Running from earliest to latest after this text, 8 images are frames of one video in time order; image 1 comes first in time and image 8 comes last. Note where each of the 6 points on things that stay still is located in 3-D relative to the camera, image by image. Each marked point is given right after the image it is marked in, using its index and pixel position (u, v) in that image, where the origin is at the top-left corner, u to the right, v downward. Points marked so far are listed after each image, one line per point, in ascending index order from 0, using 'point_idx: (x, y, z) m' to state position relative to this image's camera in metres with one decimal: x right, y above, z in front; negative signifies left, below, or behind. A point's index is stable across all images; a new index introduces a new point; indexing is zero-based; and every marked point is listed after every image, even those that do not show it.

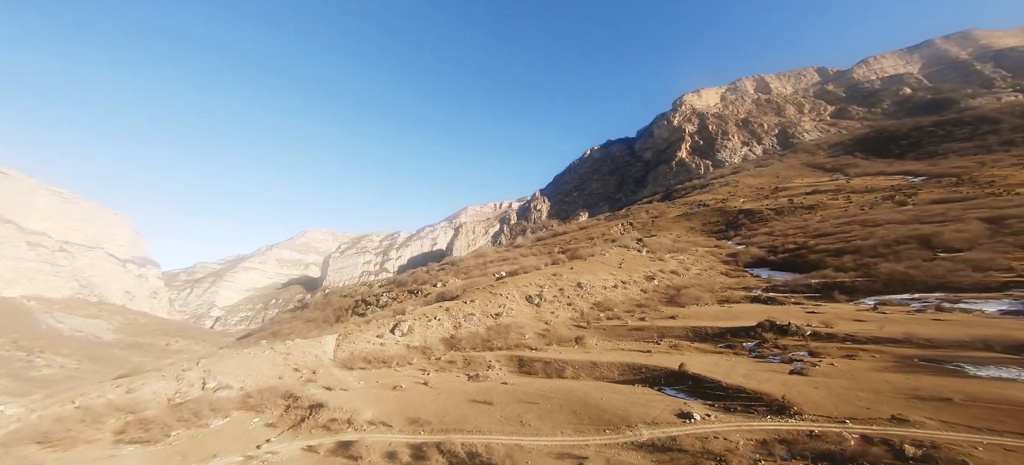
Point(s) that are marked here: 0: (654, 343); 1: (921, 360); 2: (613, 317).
0: (+5.1, -4.1, +13.4) m
1: (+12.6, -3.9, +12.0) m
2: (+4.5, -3.9, +16.6) m
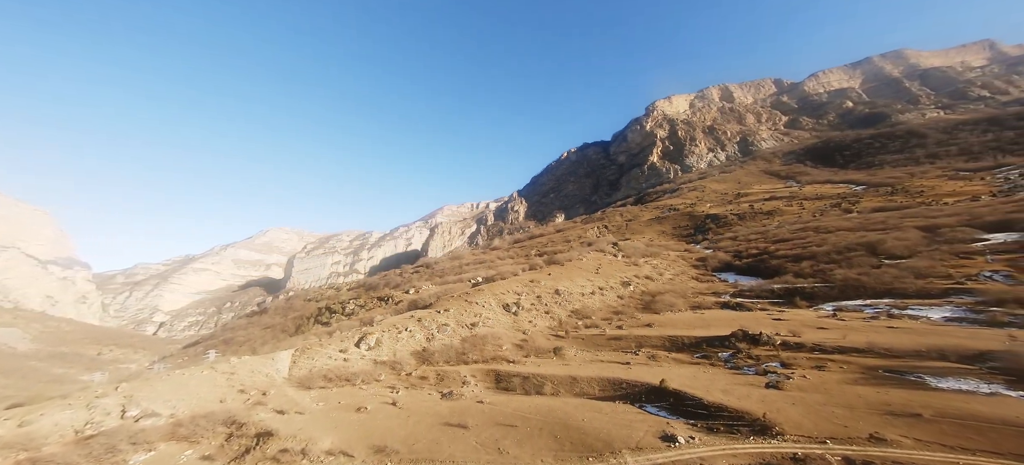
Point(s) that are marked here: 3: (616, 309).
0: (+4.3, -4.3, +13.2) m
1: (+11.8, -4.4, +12.3) m
2: (+3.5, -4.2, +16.3) m
3: (+5.2, -3.9, +18.6) m
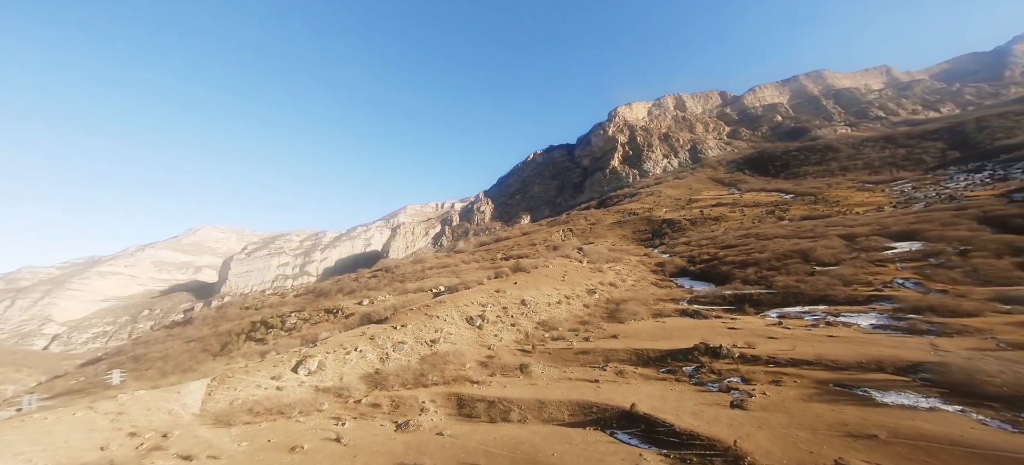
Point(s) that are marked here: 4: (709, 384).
0: (+3.0, -4.7, +12.9) m
1: (+10.6, -5.0, +12.7) m
2: (+1.9, -4.5, +15.9) m
3: (+3.4, -4.3, +18.4) m
4: (+6.1, -4.8, +11.8) m
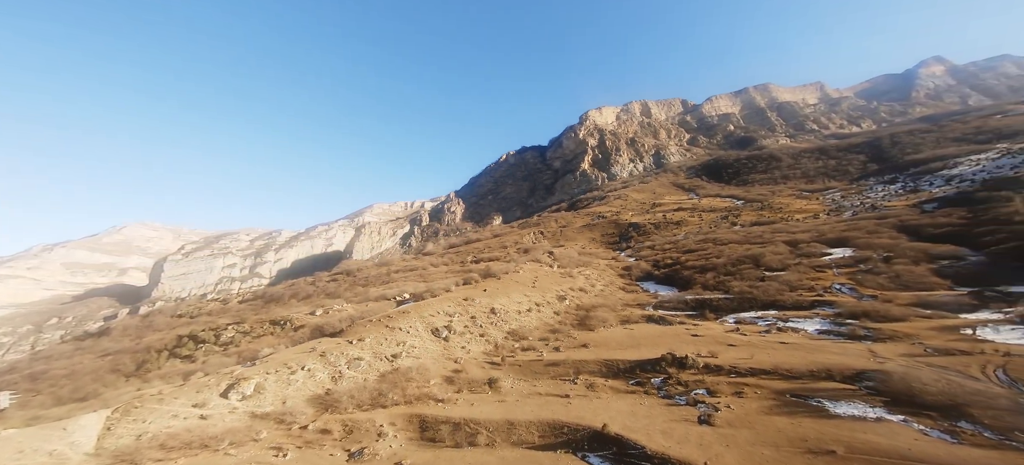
0: (+1.9, -5.0, +12.6) m
1: (+9.5, -5.6, +13.0) m
2: (+0.6, -4.7, +15.5) m
3: (+1.9, -4.5, +18.1) m
4: (+5.1, -5.1, +11.7) m
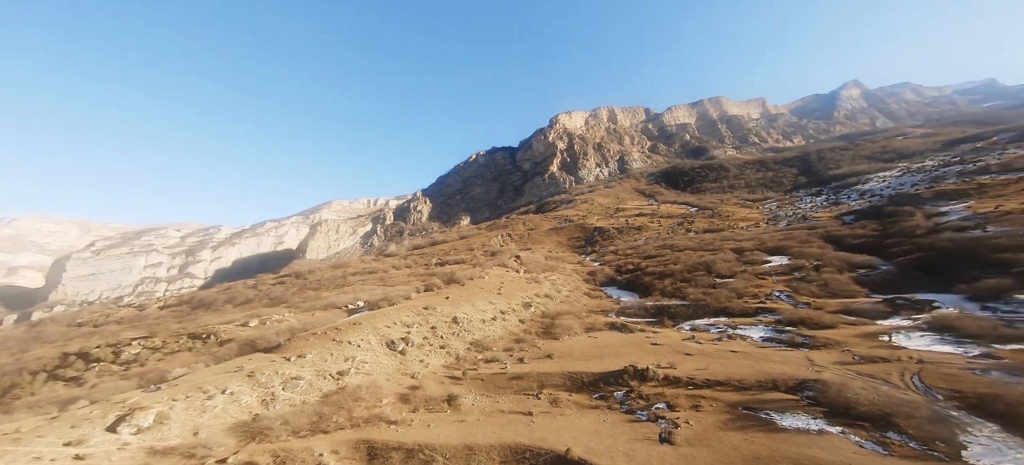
0: (+0.7, -5.2, +12.1) m
1: (+8.1, -6.2, +13.2) m
2: (-0.8, -4.9, +14.9) m
3: (+0.2, -4.8, +17.6) m
4: (+3.9, -5.5, +11.6) m
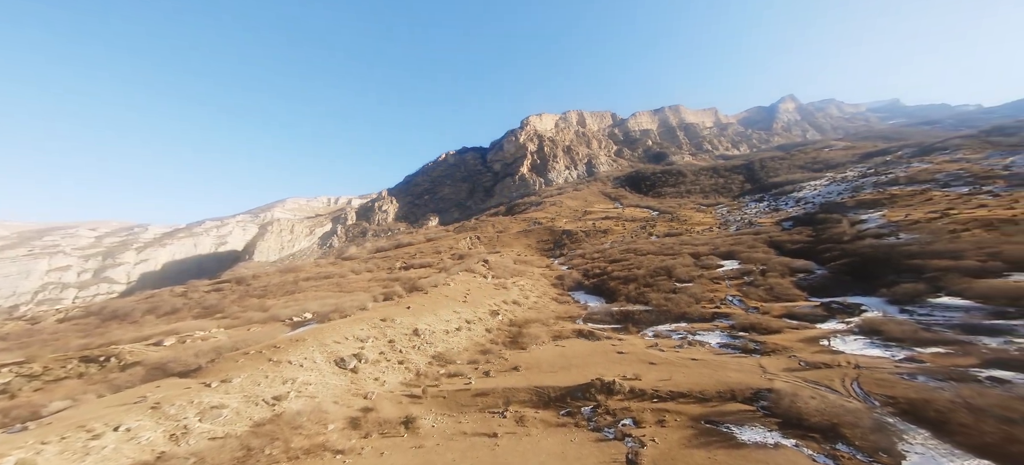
0: (-0.4, -5.5, +11.5) m
1: (+6.9, -6.6, +13.2) m
2: (-2.2, -5.1, +14.2) m
3: (-1.3, -5.1, +17.0) m
4: (+2.8, -5.9, +11.2) m
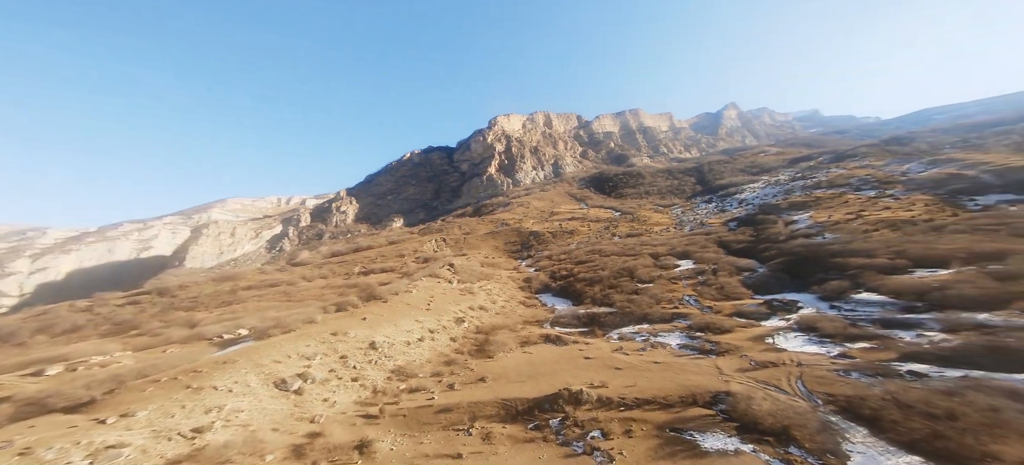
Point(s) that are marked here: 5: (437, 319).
0: (-1.4, -5.6, +10.8) m
1: (+5.8, -6.8, +13.0) m
2: (-3.4, -5.3, +13.3) m
3: (-2.7, -5.2, +16.1) m
4: (+1.8, -6.0, +10.8) m
5: (-3.8, -4.2, +19.5) m
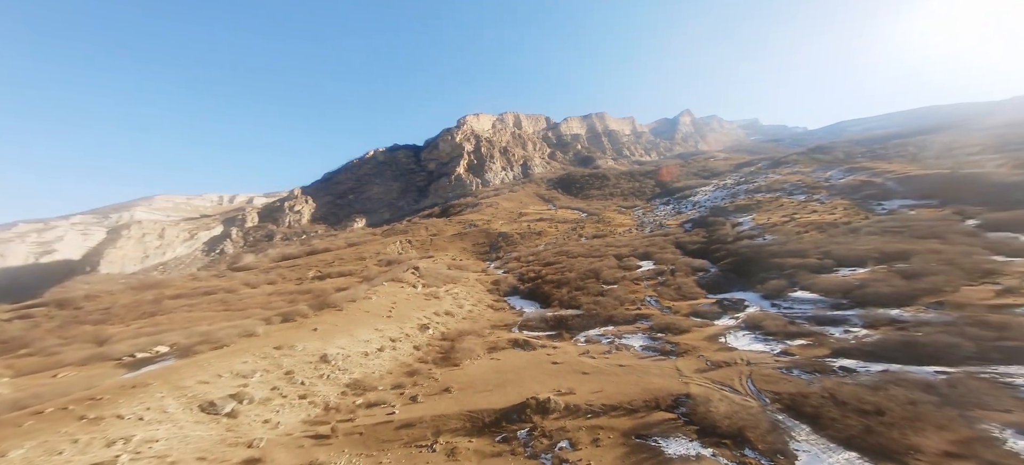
0: (-2.3, -5.6, +10.0) m
1: (+4.7, -6.8, +12.8) m
2: (-4.4, -5.3, +12.3) m
3: (-4.0, -5.2, +15.2) m
4: (+1.0, -6.0, +10.2) m
5: (-5.4, -4.3, +18.5) m
